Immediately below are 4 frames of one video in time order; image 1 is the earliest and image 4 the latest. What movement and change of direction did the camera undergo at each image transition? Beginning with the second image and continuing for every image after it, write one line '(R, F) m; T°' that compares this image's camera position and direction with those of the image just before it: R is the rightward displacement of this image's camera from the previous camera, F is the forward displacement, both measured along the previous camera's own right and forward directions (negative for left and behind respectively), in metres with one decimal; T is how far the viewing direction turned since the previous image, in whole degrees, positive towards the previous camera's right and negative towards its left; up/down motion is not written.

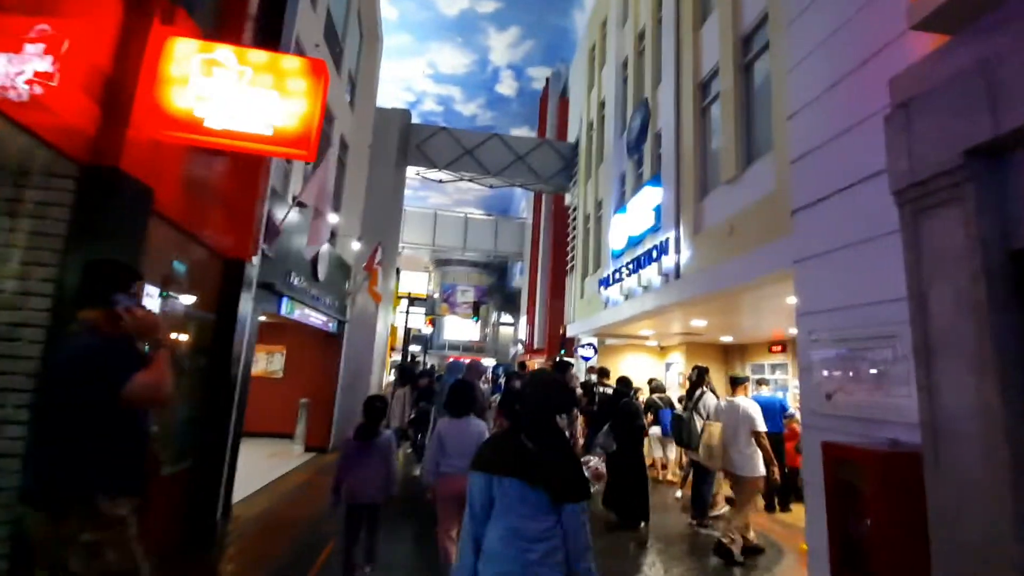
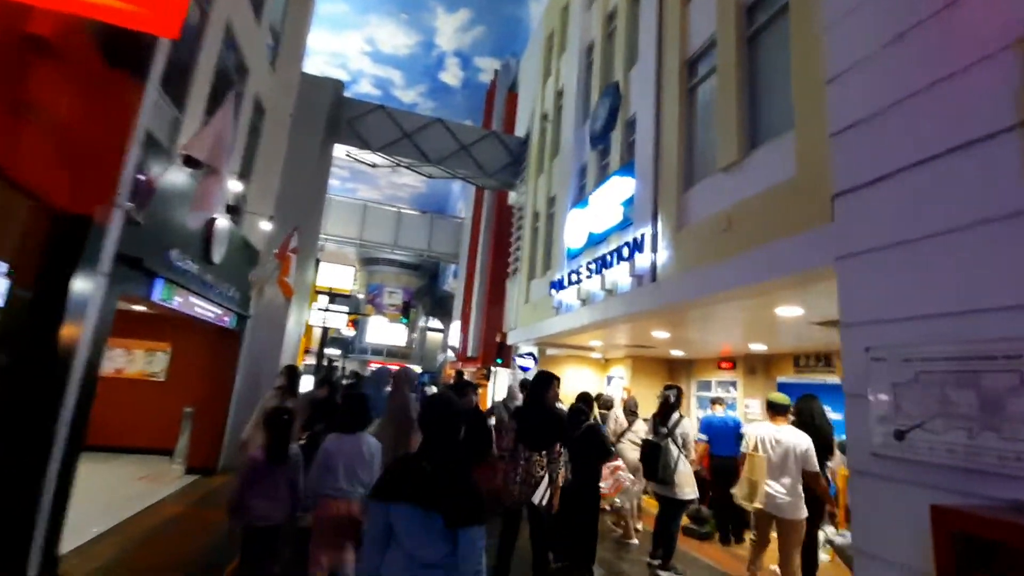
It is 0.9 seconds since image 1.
(-0.2, +1.4) m; +8°
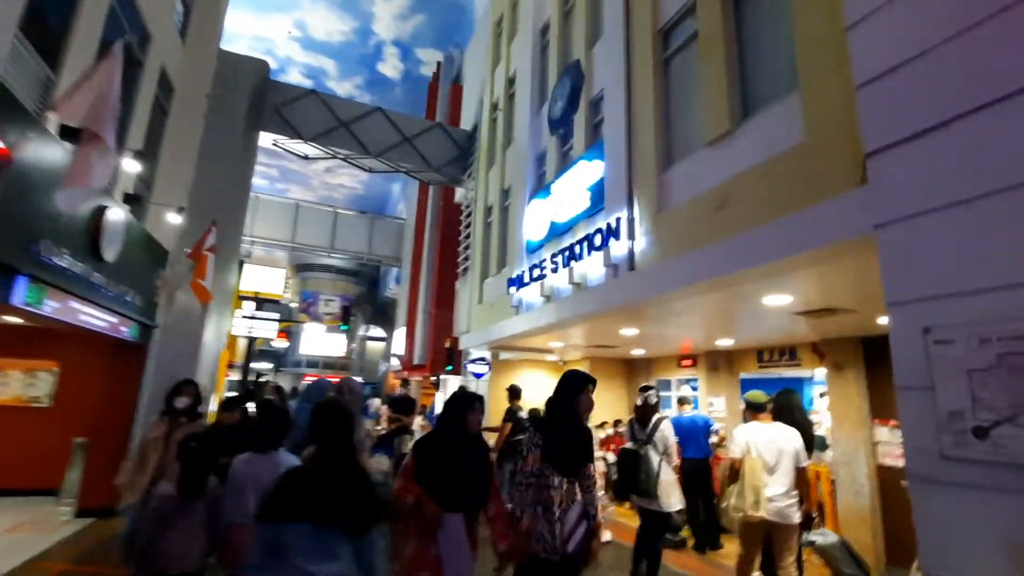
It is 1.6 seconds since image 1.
(-0.2, +0.8) m; +7°
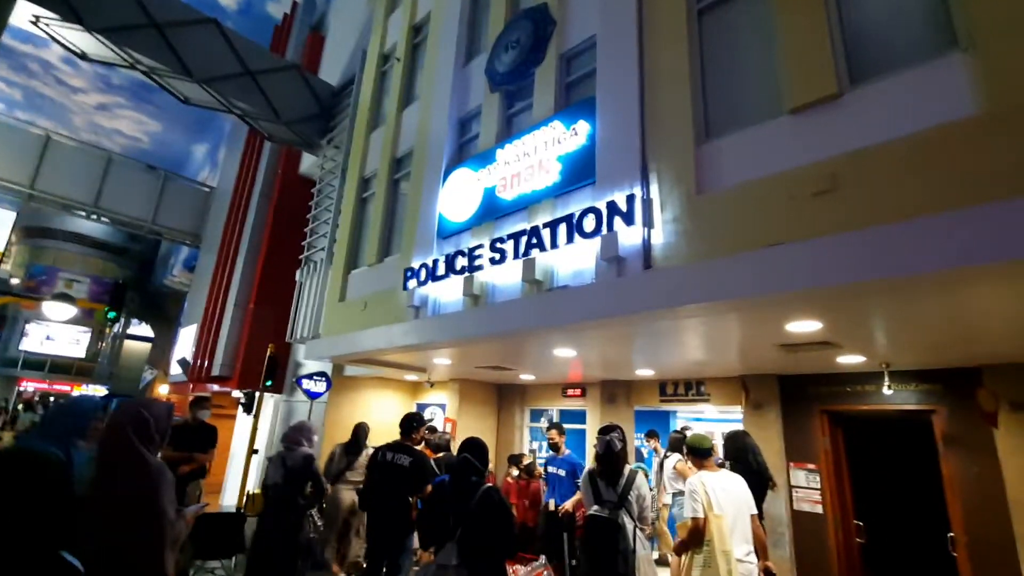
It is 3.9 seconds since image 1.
(-1.2, +2.3) m; +22°
